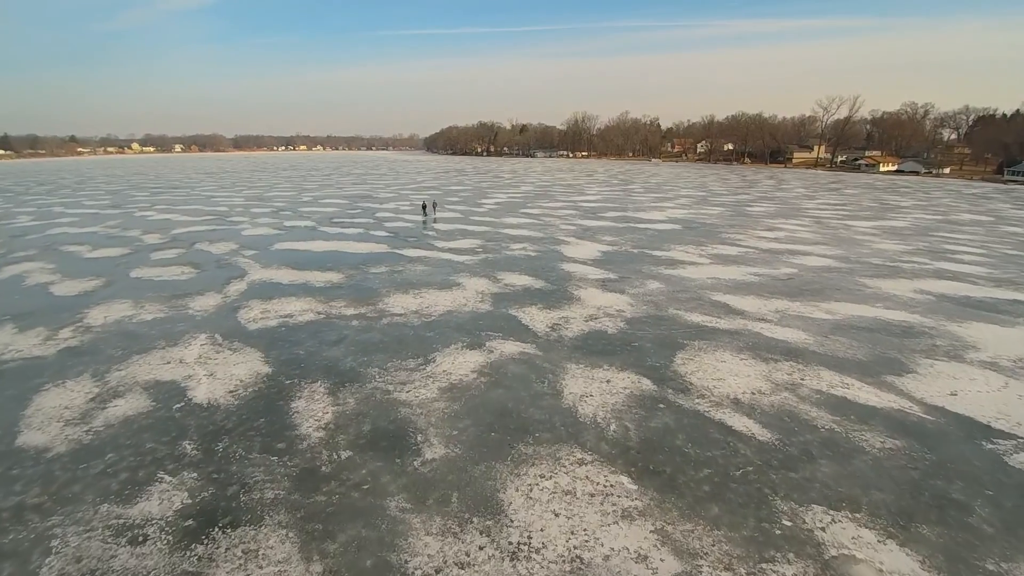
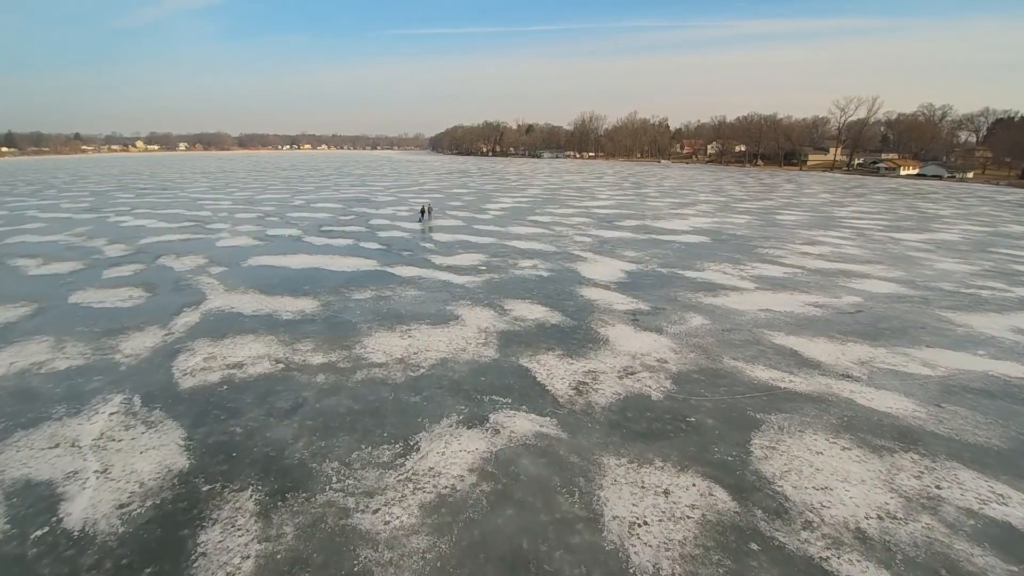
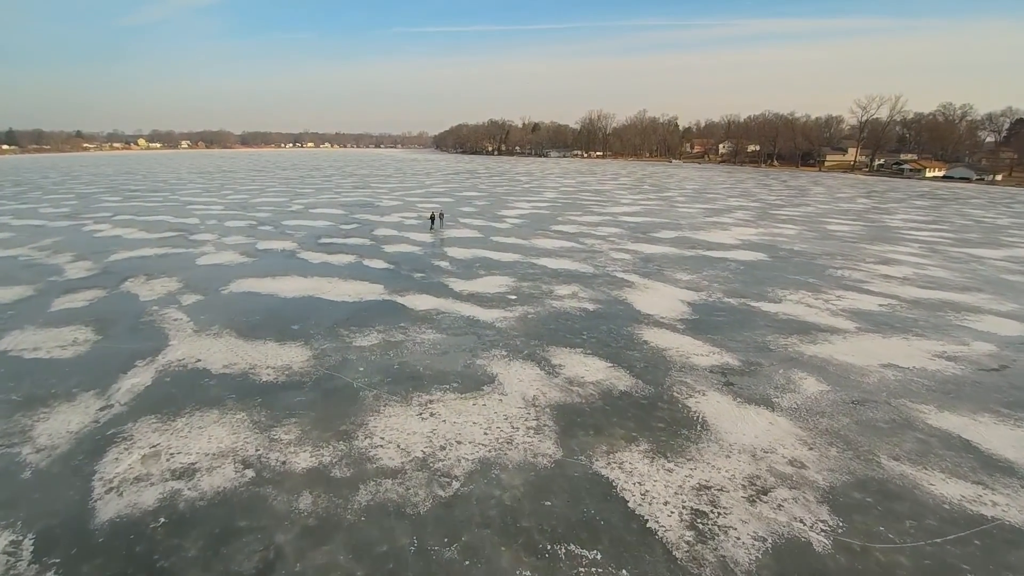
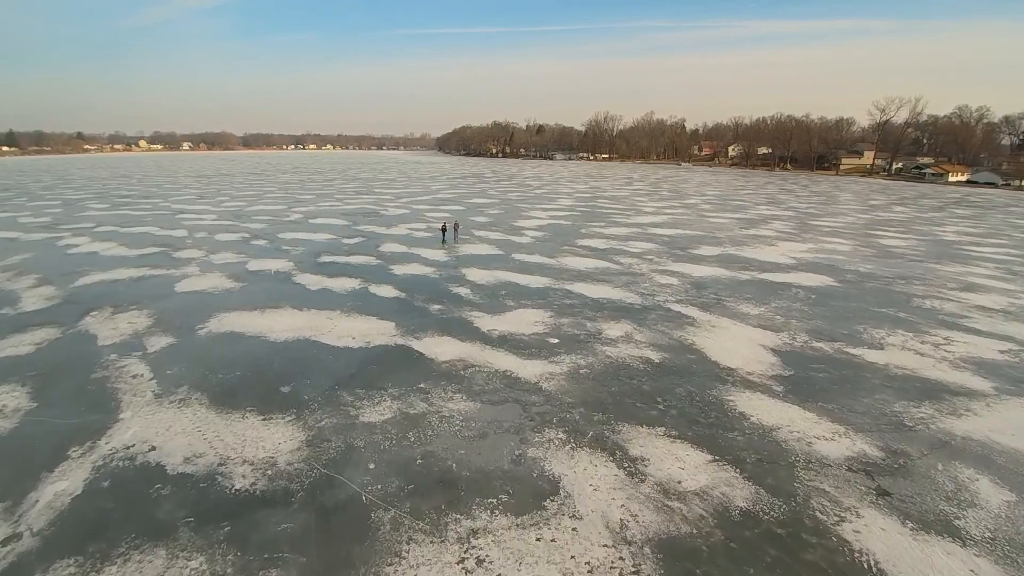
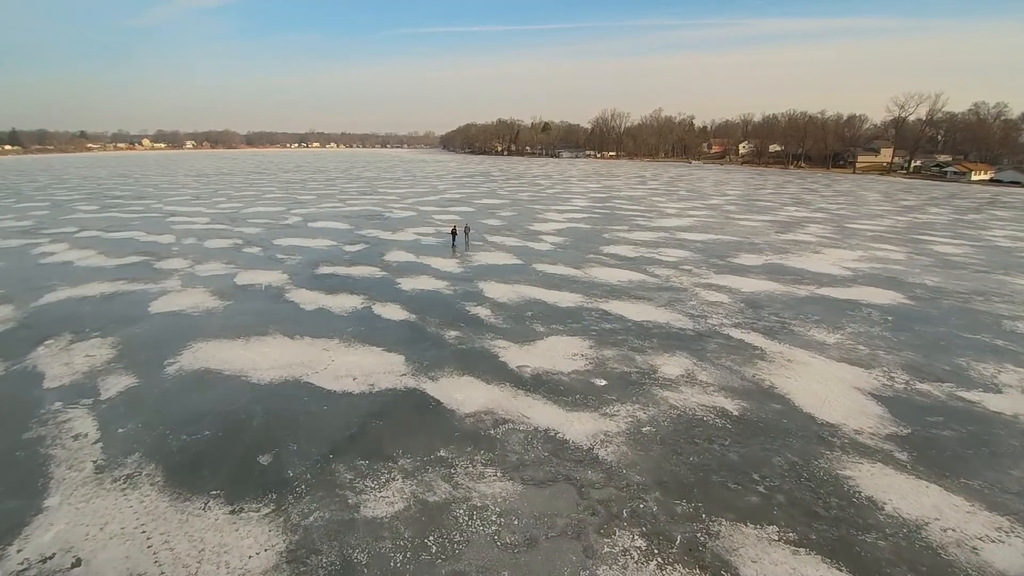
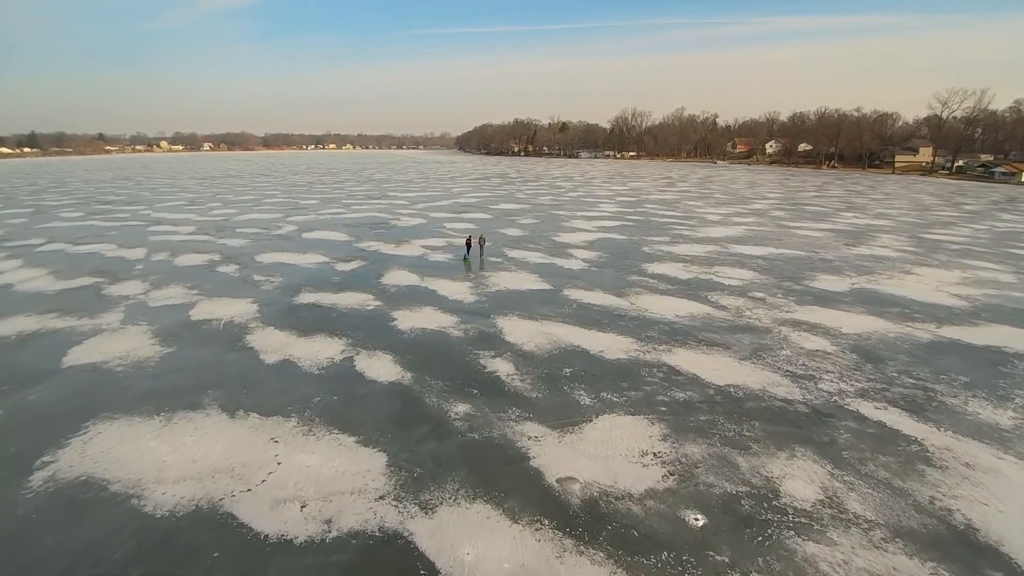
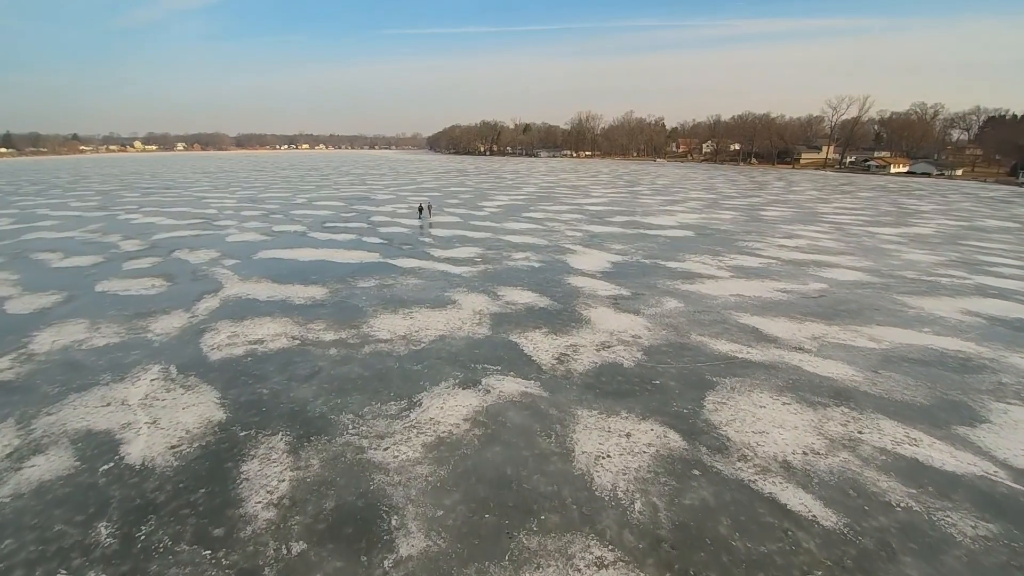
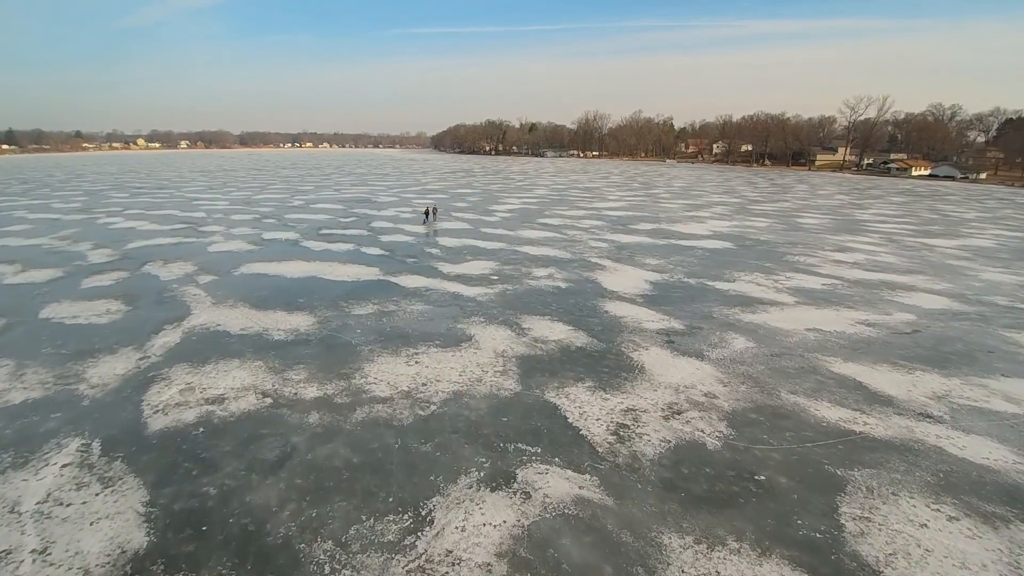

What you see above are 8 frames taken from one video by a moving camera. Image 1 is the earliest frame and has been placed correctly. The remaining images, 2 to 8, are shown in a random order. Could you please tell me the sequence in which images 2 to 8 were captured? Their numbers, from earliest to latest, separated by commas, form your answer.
7, 2, 8, 3, 4, 5, 6
